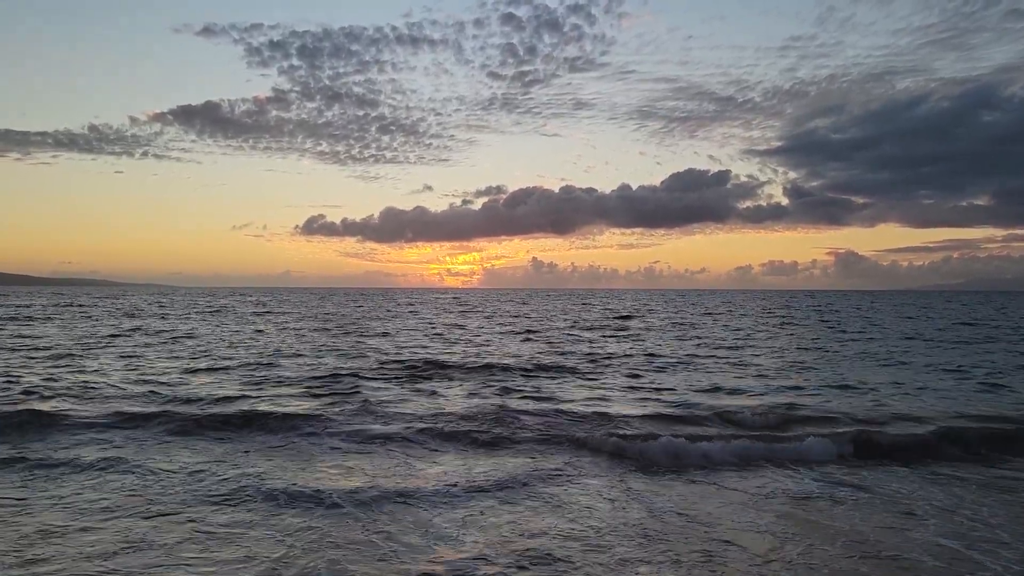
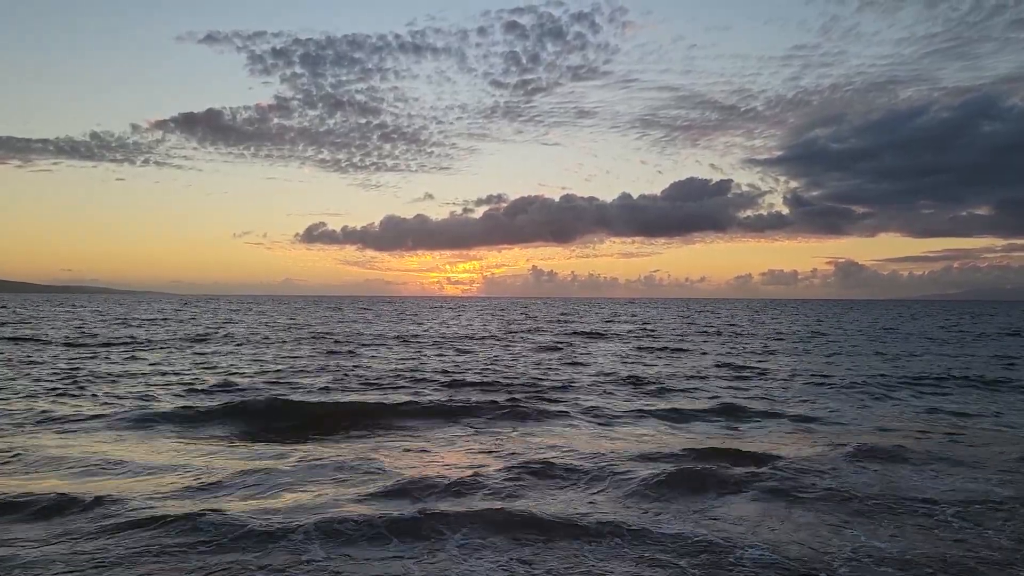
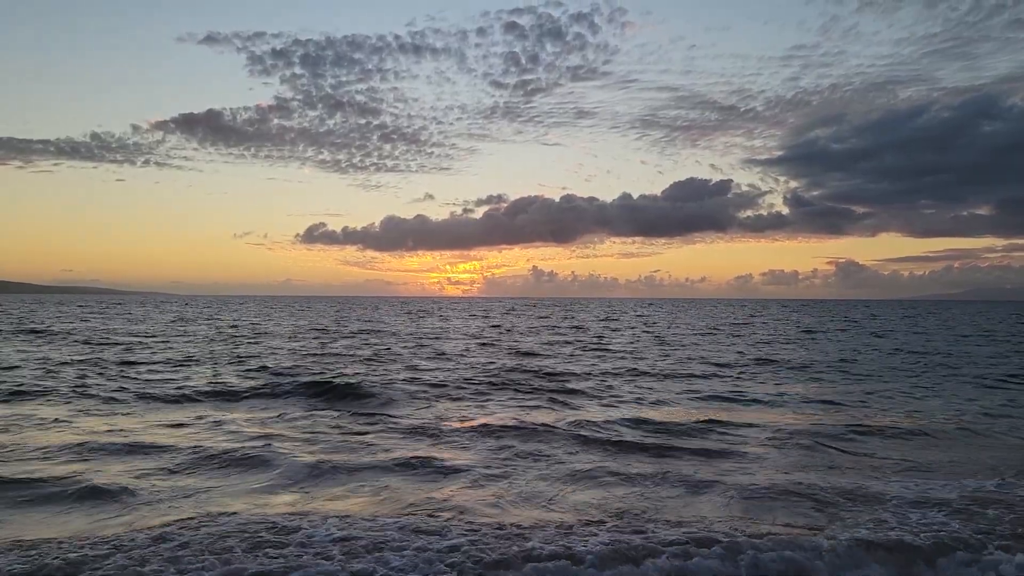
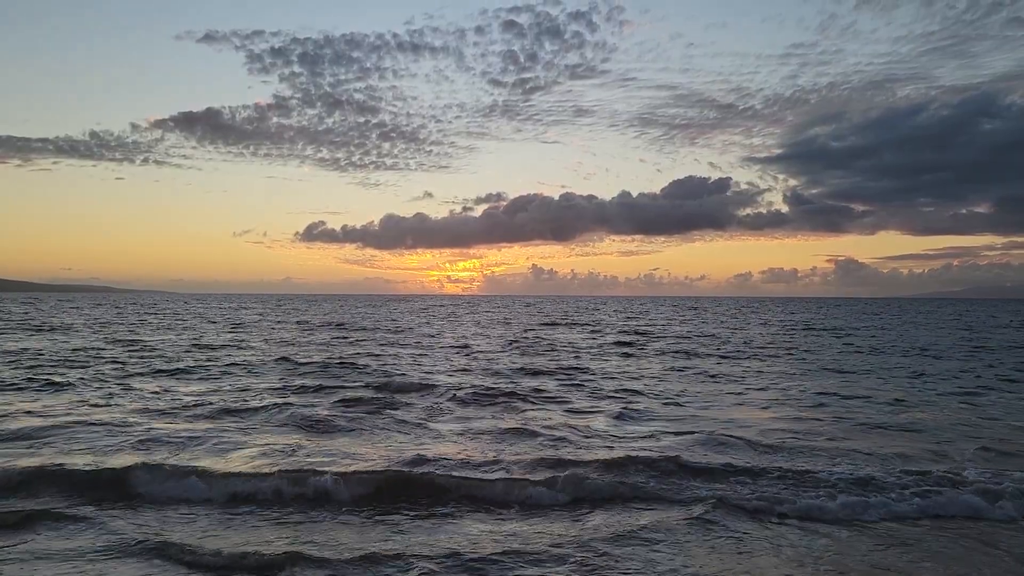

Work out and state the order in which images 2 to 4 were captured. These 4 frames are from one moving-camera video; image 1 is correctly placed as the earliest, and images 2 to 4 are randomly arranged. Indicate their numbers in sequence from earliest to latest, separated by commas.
4, 3, 2
